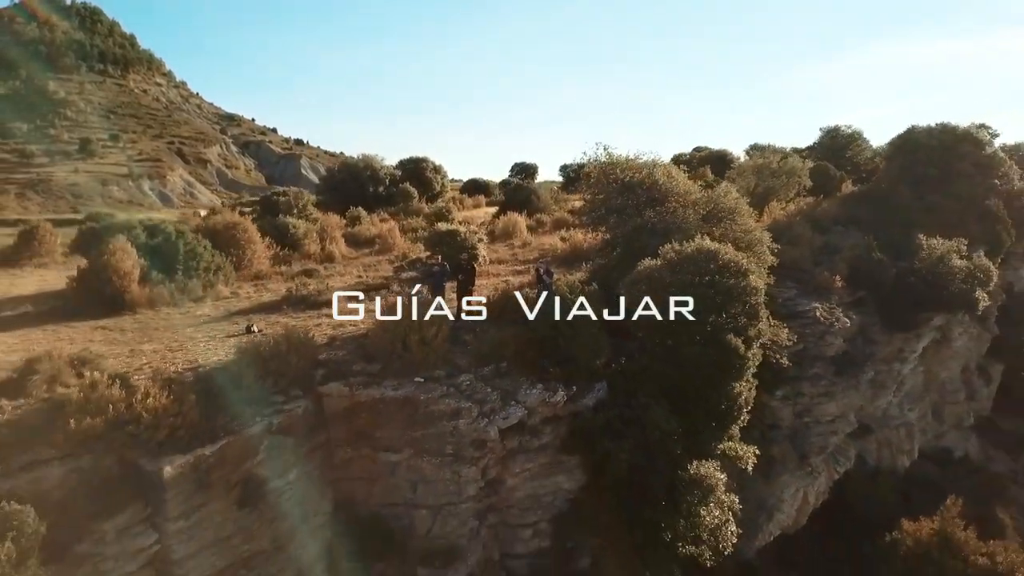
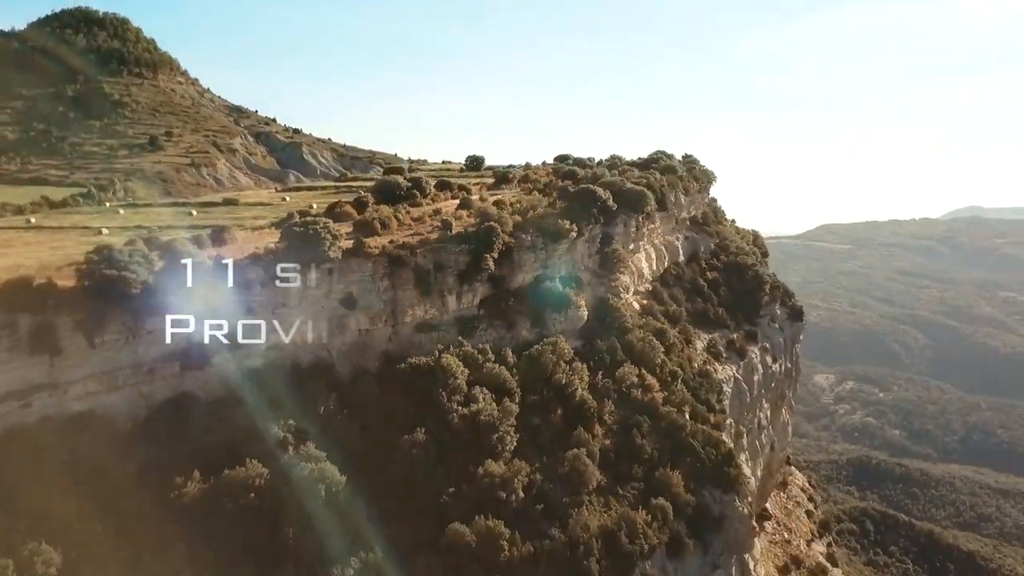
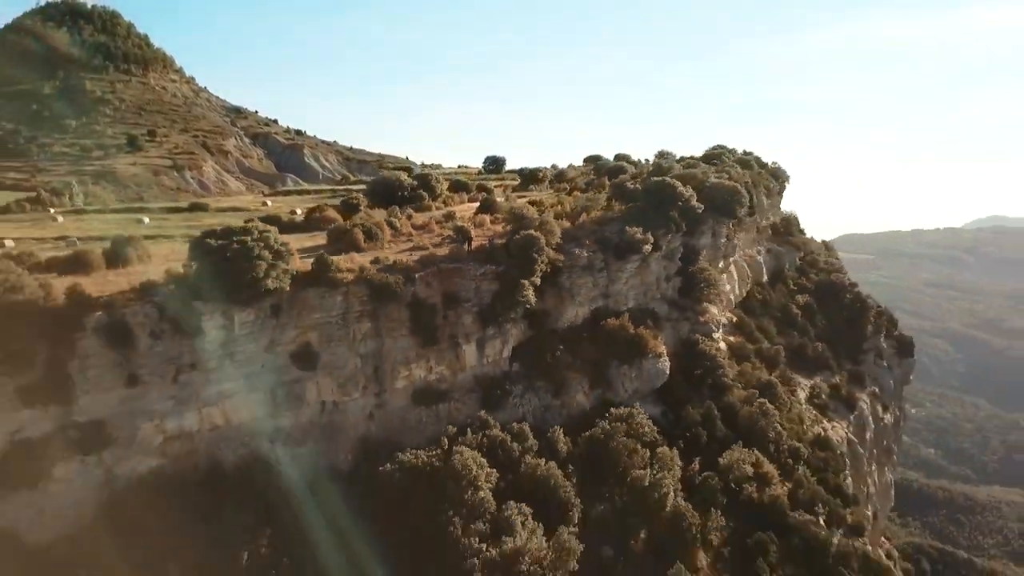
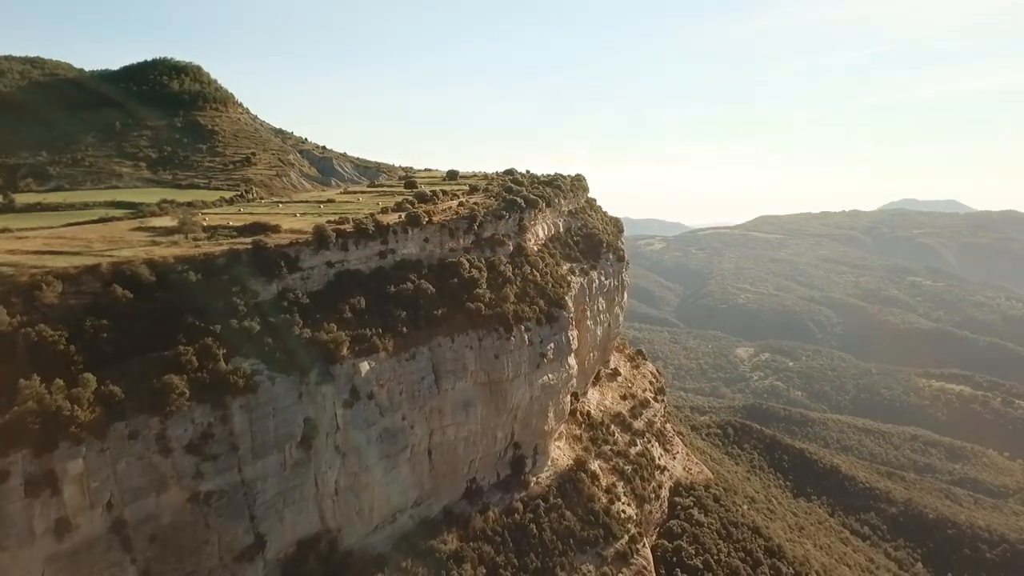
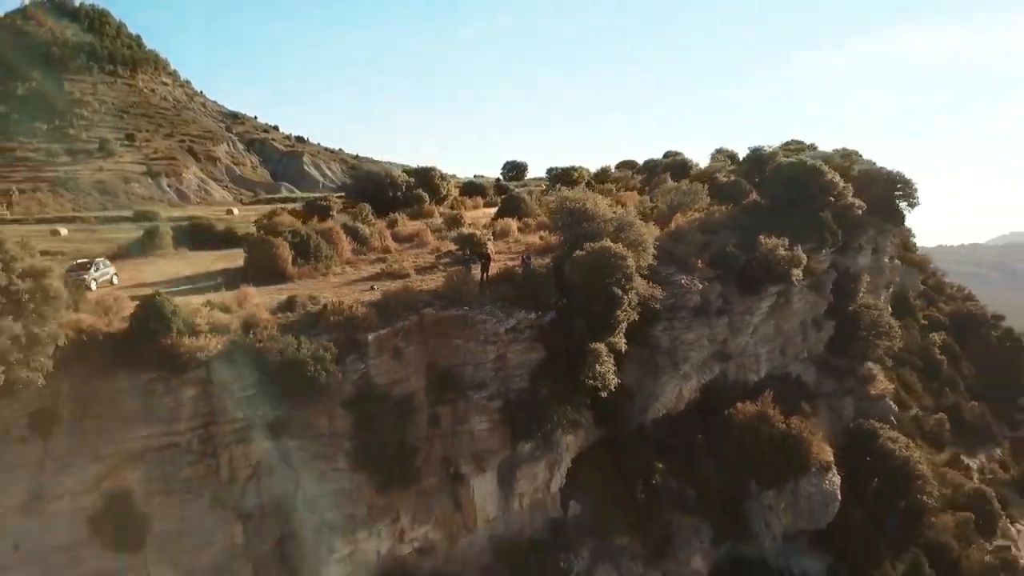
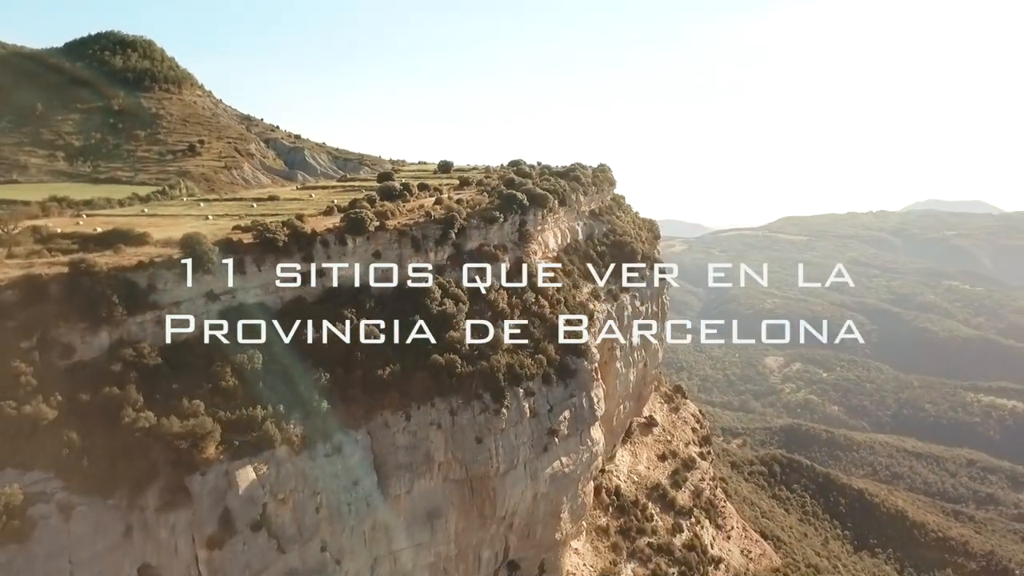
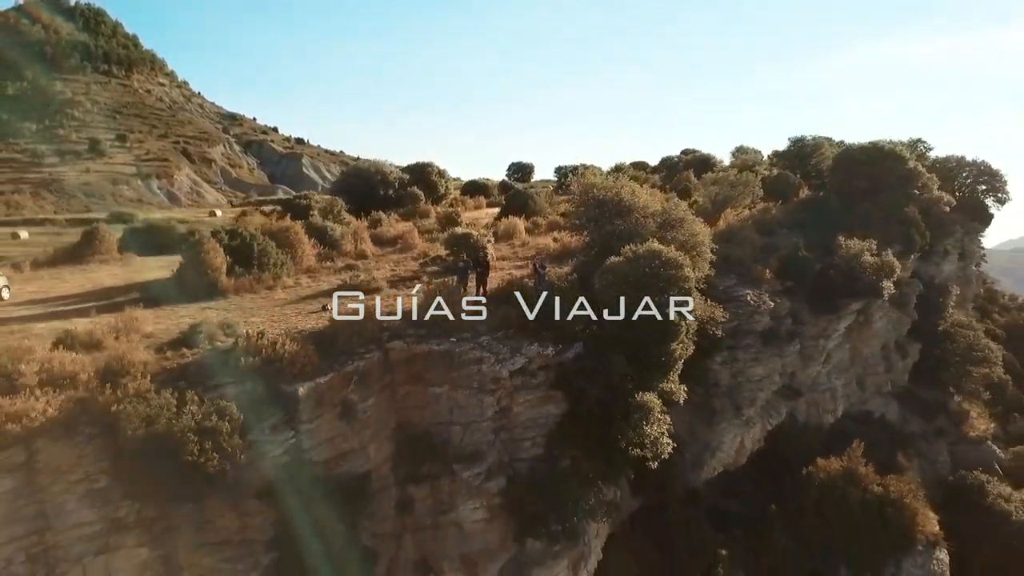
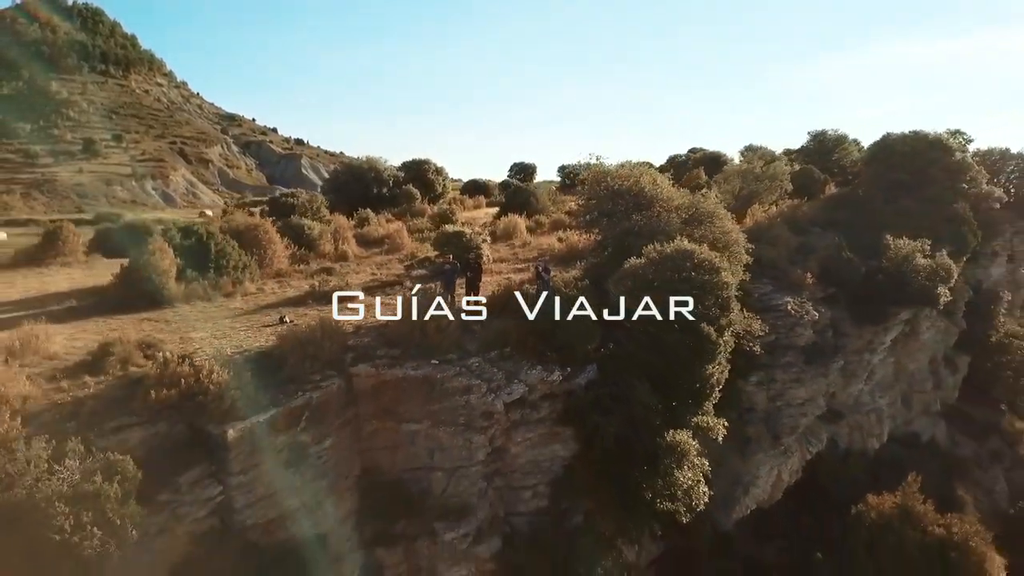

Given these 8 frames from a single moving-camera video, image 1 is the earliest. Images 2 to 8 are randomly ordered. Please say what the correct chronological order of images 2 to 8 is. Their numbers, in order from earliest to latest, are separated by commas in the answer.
8, 7, 5, 3, 2, 6, 4
